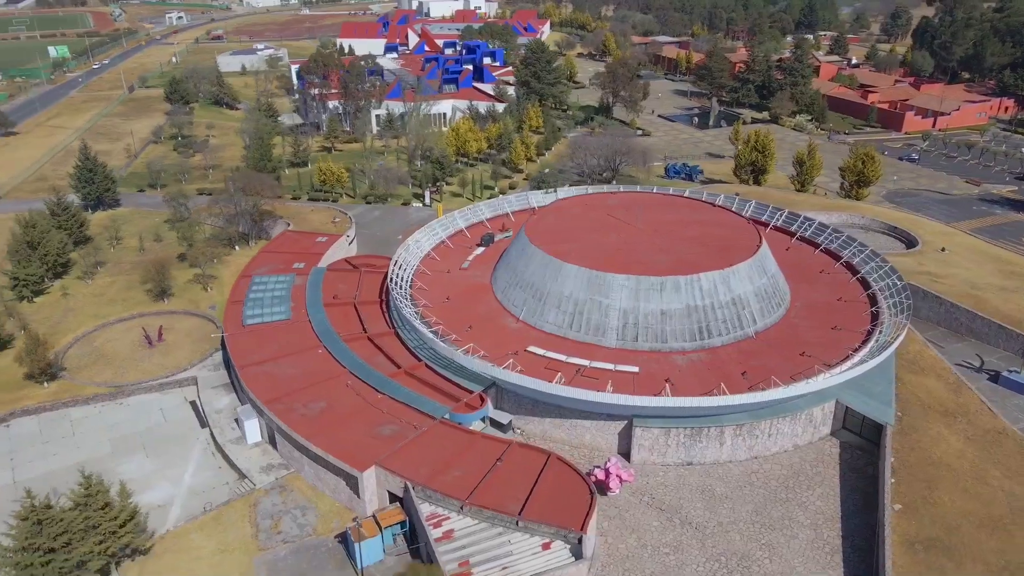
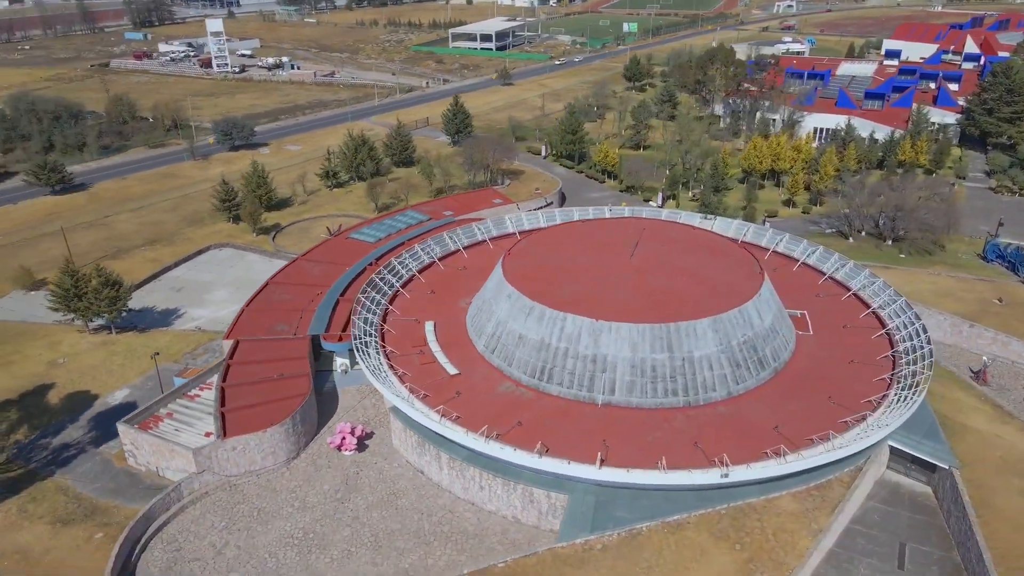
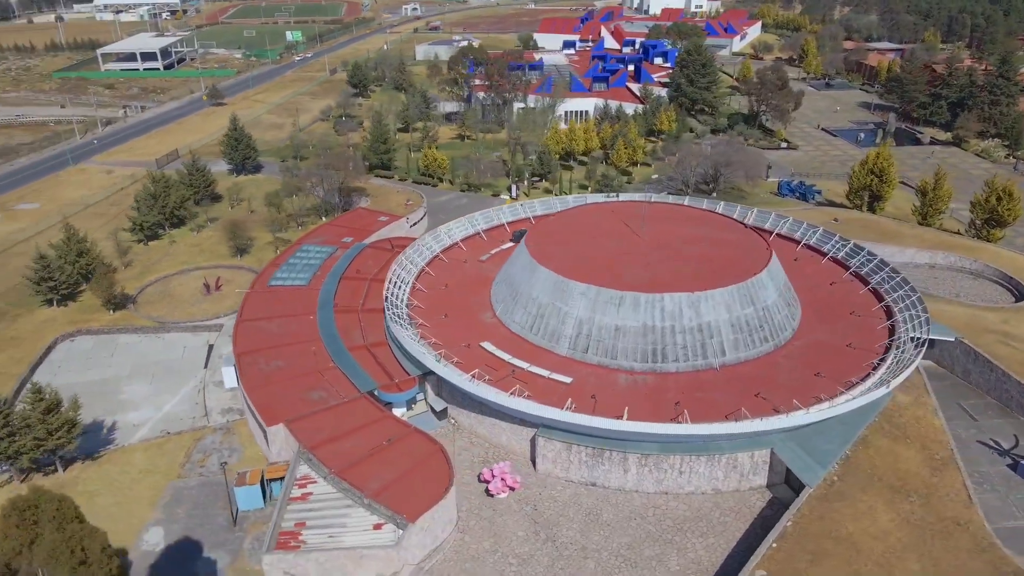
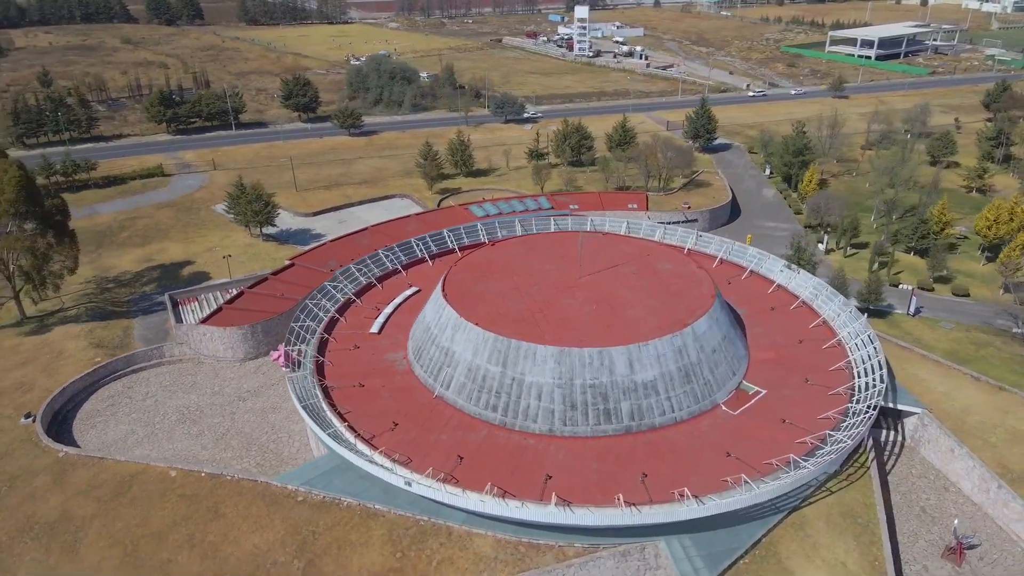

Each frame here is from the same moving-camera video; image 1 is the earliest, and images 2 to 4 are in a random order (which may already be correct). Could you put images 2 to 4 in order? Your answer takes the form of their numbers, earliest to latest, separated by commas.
3, 2, 4
